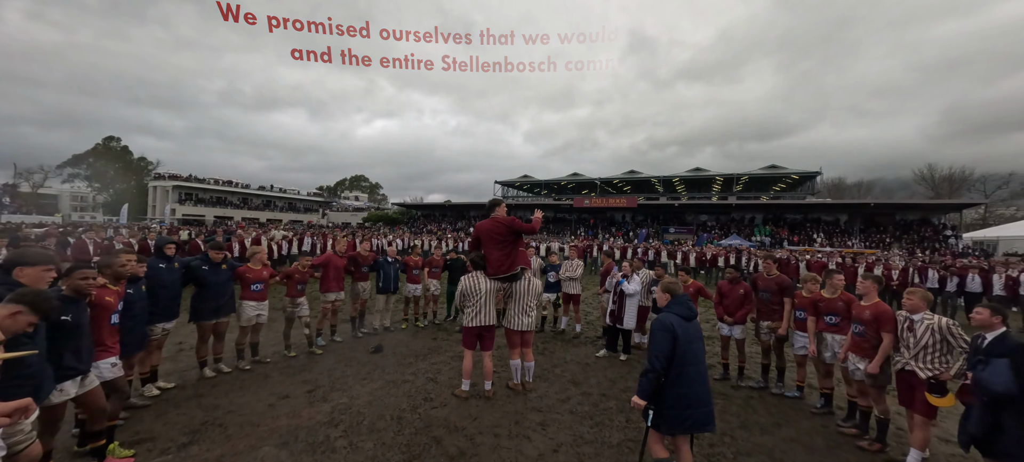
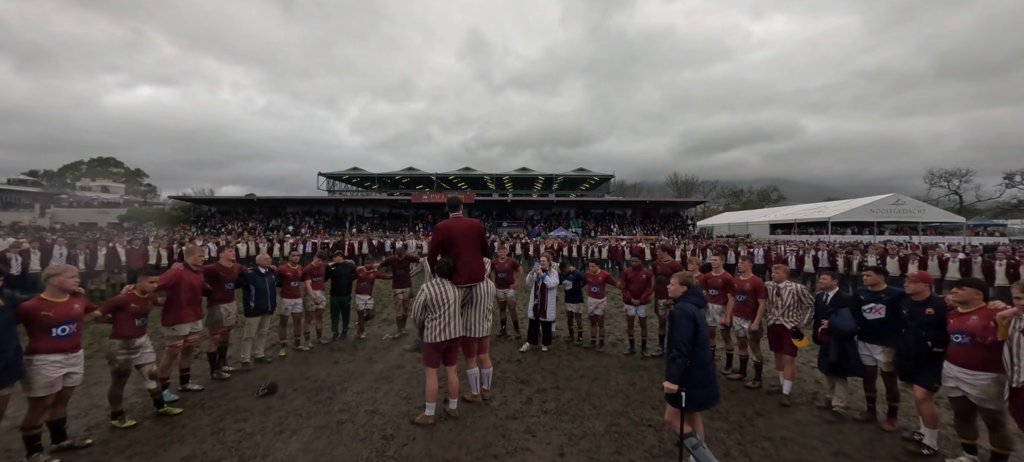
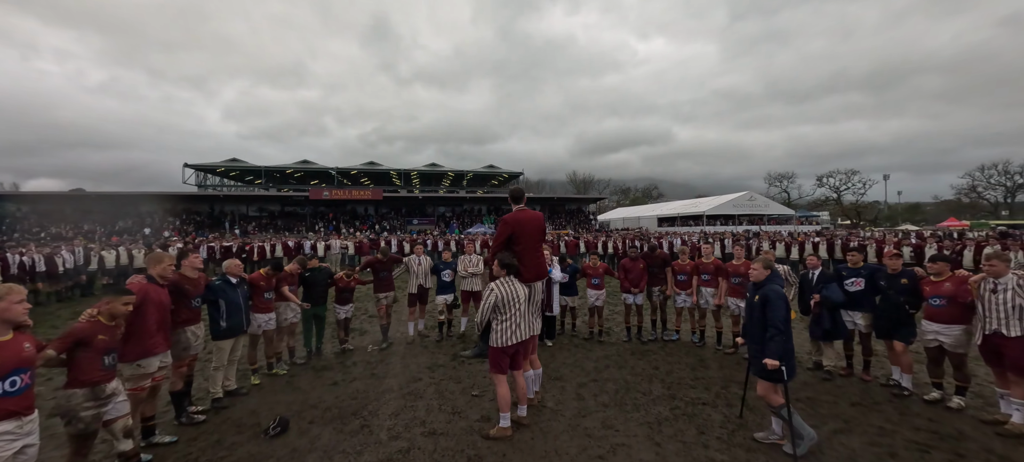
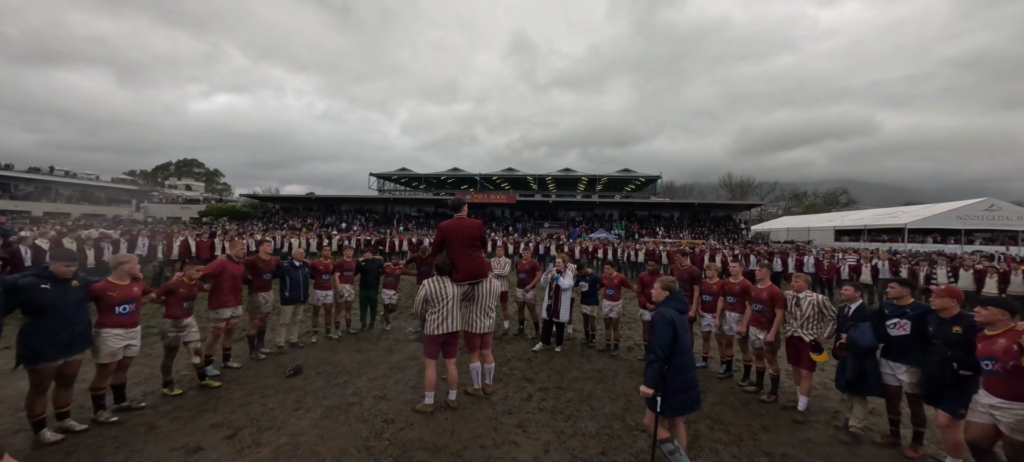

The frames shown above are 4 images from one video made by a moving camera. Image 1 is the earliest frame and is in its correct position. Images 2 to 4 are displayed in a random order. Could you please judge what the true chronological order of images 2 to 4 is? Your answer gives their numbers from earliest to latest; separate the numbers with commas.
4, 2, 3
